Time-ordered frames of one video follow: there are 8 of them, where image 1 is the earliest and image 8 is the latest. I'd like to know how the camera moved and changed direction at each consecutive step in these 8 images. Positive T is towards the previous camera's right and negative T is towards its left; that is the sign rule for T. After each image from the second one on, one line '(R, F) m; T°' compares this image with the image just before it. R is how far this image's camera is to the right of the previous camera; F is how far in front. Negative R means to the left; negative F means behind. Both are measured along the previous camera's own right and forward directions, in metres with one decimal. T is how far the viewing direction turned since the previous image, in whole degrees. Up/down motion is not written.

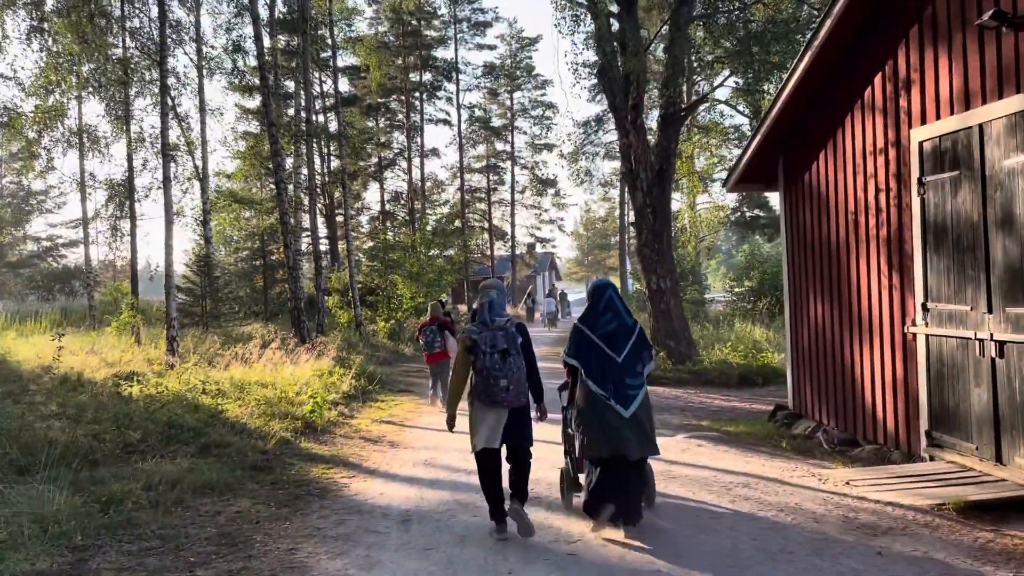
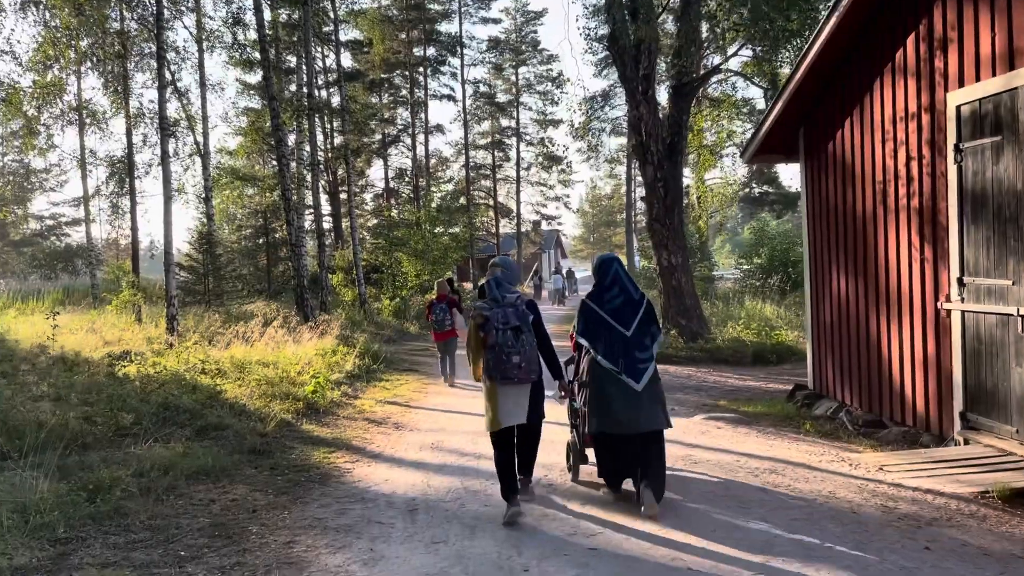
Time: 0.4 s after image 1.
(-0.1, +0.4) m; 0°
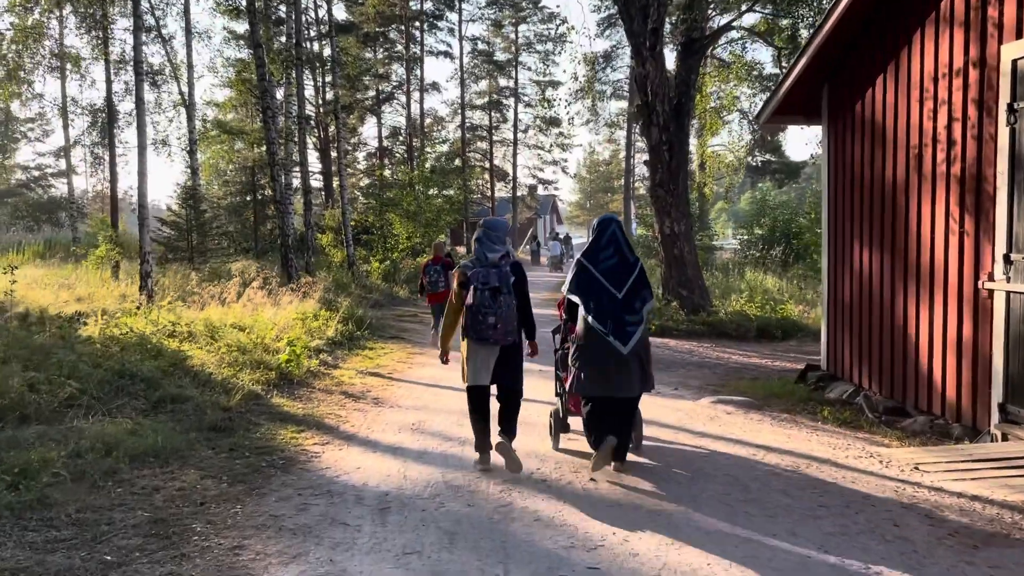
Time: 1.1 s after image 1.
(0.0, +0.7) m; +1°
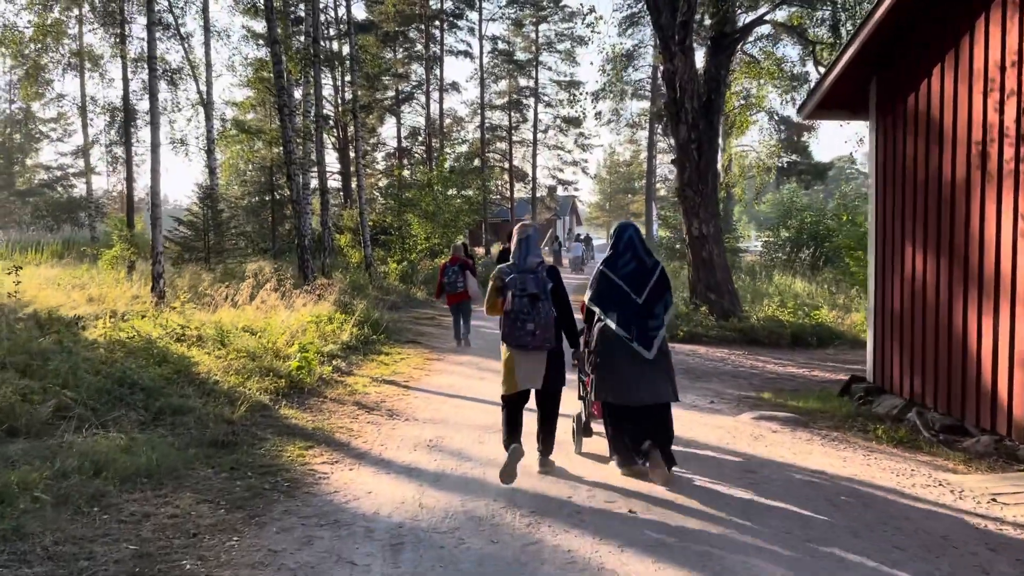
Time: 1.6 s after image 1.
(-0.1, +0.5) m; -1°
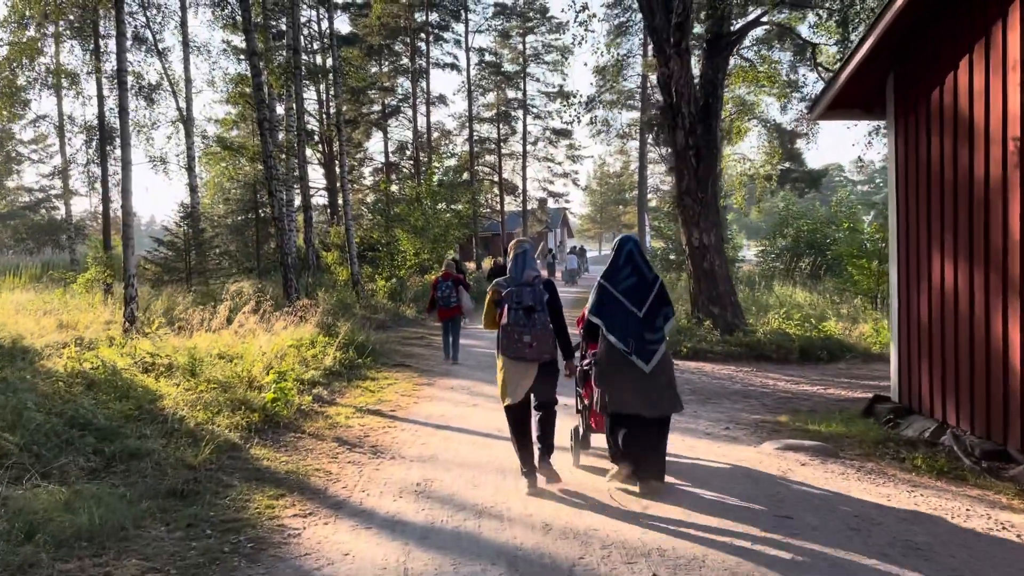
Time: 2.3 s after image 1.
(0.0, +0.6) m; +1°
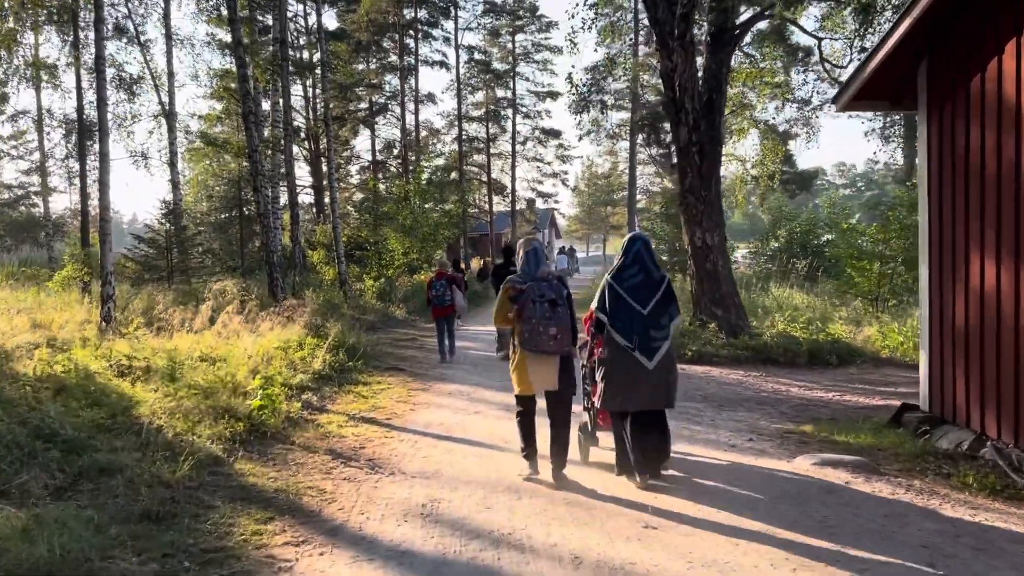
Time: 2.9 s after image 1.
(-0.2, +0.5) m; +1°
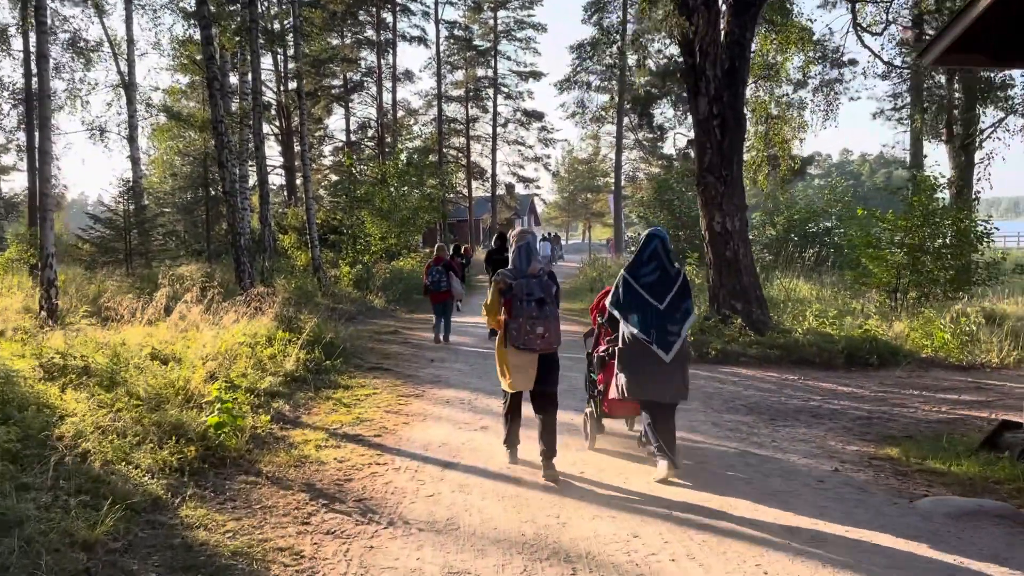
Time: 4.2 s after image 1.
(-0.3, +1.3) m; +2°
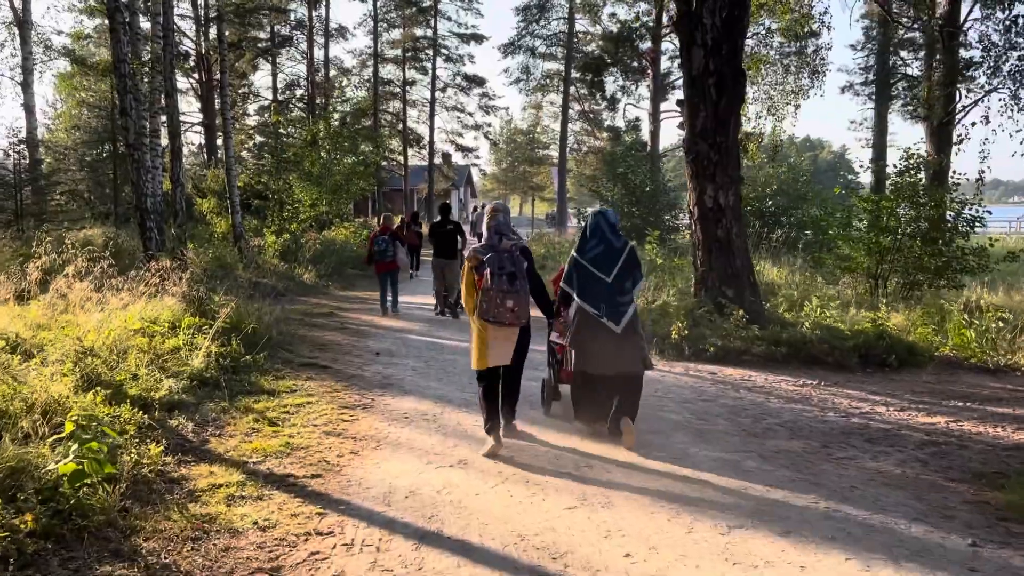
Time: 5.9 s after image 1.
(-0.4, +1.7) m; +5°
